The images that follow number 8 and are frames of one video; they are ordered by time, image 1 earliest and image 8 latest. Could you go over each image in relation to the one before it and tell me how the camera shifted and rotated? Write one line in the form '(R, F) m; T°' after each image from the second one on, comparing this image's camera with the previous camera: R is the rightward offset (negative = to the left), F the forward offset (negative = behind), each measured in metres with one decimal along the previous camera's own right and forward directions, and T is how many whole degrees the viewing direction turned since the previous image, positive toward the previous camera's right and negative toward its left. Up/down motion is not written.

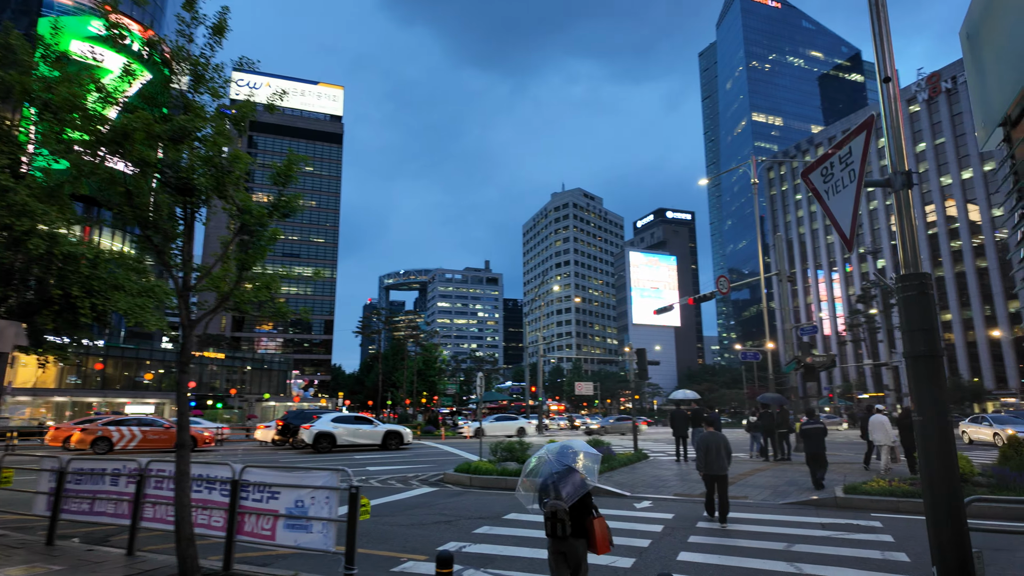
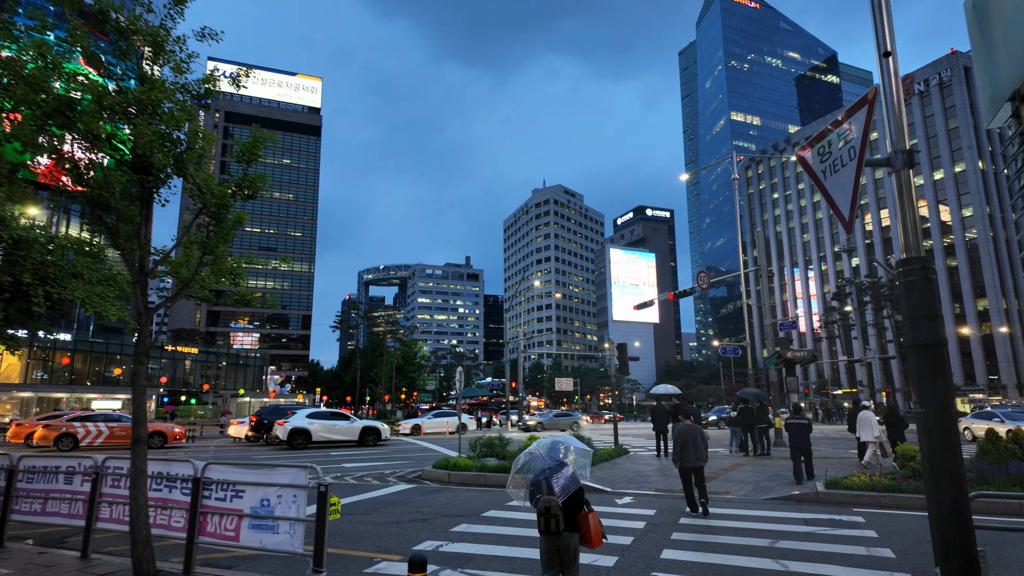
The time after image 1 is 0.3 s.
(0.0, +0.2) m; +2°
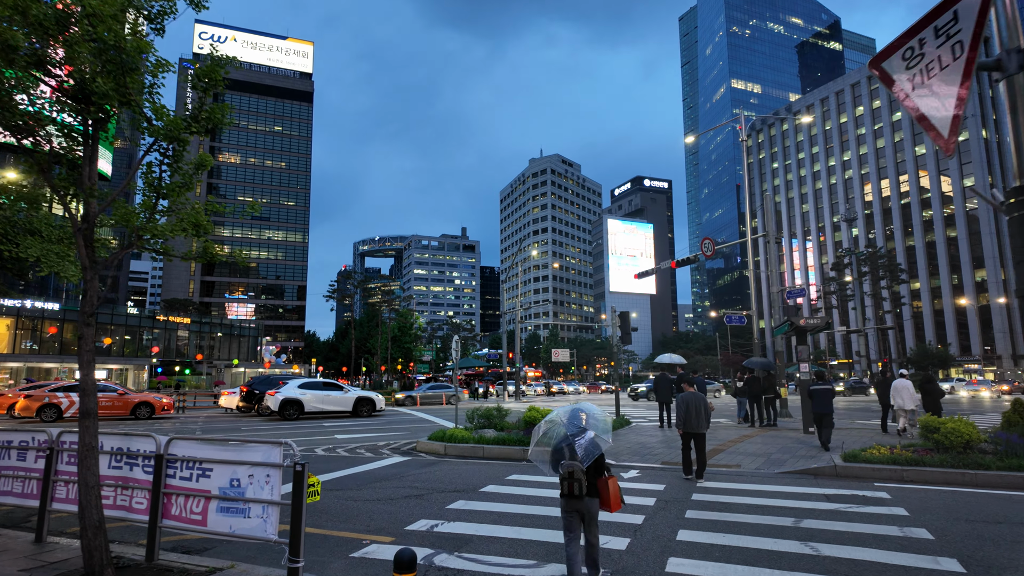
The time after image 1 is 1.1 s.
(-0.1, +0.7) m; 0°
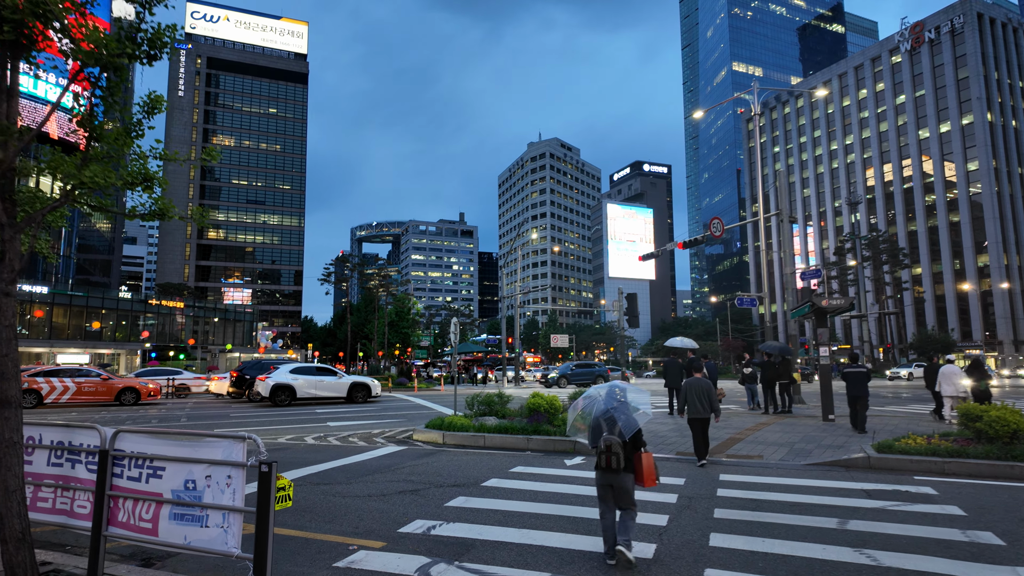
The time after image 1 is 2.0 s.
(-0.1, +0.8) m; 0°
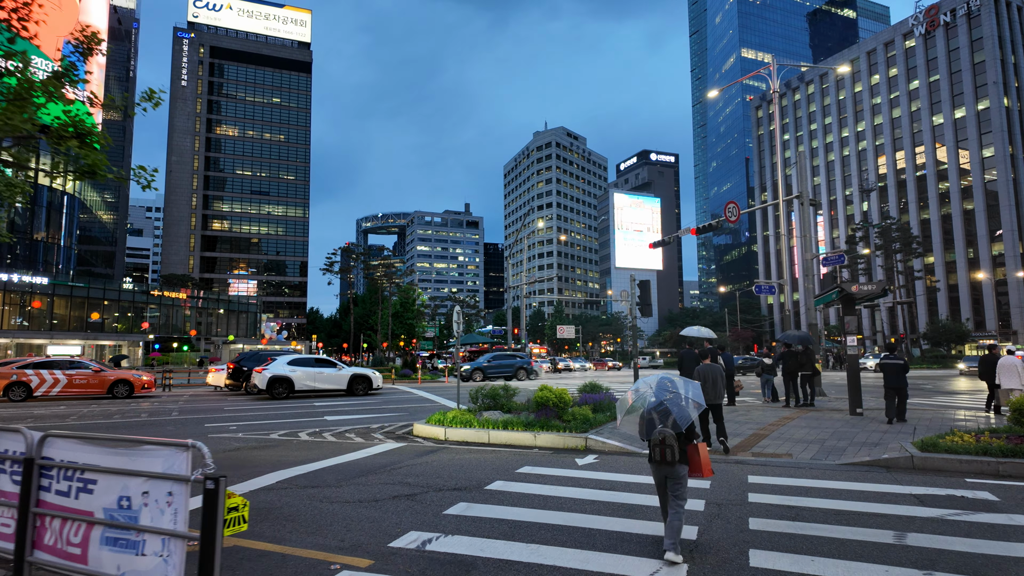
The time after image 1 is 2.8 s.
(0.0, +0.7) m; -1°
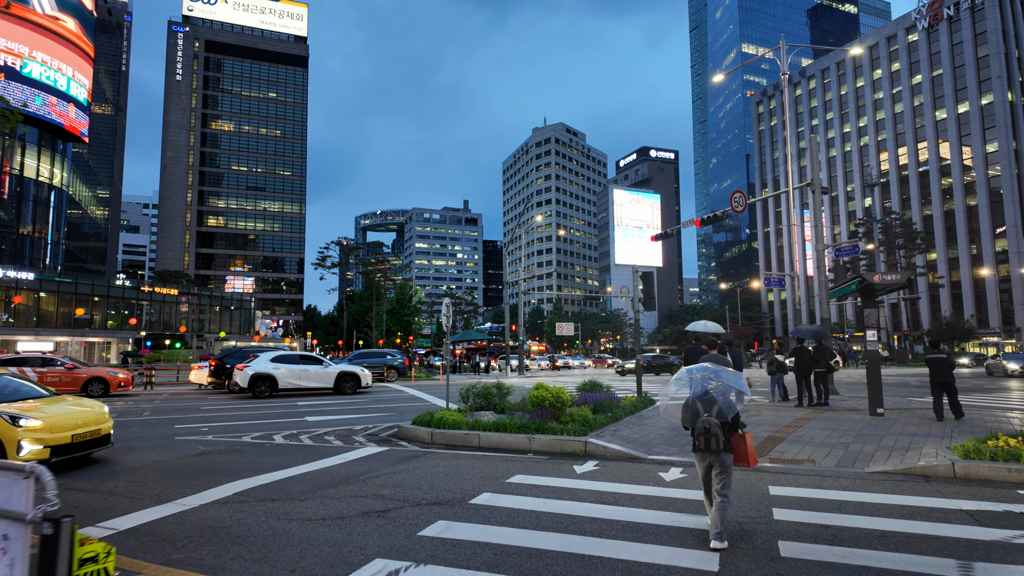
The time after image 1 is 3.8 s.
(+0.1, +0.8) m; 0°
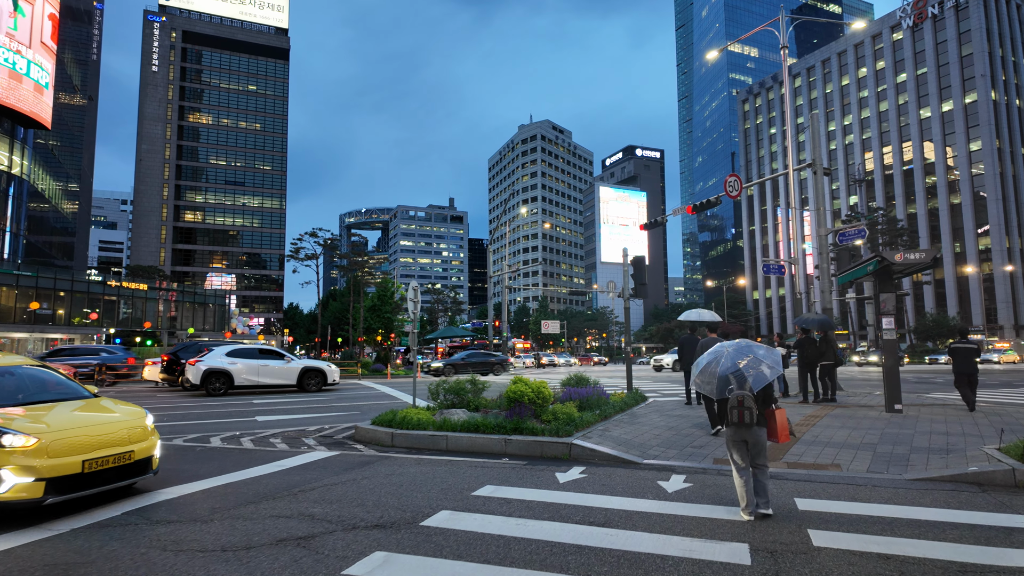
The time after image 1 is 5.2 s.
(+0.2, +1.2) m; +1°
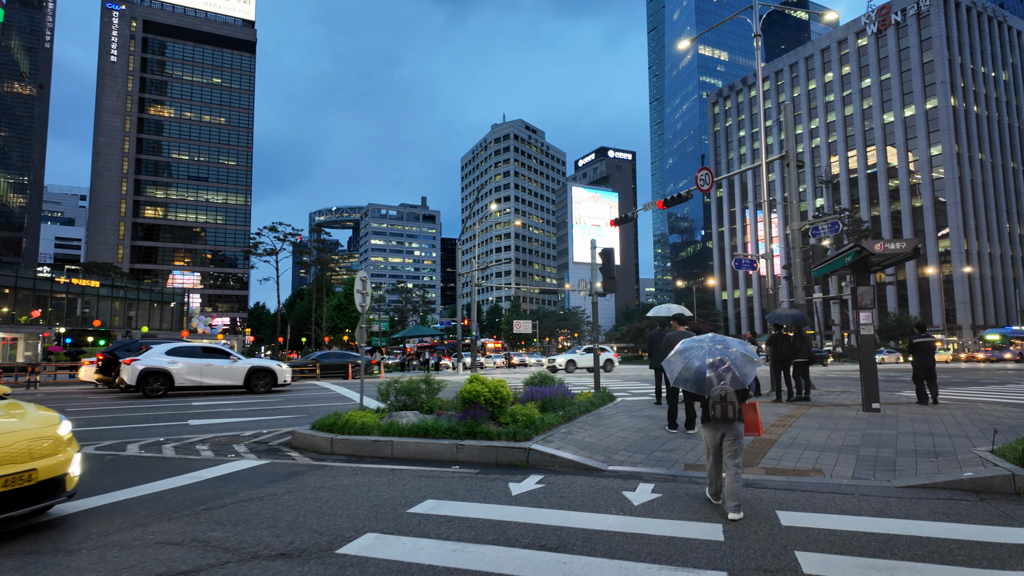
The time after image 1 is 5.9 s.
(+0.2, +0.7) m; +3°
